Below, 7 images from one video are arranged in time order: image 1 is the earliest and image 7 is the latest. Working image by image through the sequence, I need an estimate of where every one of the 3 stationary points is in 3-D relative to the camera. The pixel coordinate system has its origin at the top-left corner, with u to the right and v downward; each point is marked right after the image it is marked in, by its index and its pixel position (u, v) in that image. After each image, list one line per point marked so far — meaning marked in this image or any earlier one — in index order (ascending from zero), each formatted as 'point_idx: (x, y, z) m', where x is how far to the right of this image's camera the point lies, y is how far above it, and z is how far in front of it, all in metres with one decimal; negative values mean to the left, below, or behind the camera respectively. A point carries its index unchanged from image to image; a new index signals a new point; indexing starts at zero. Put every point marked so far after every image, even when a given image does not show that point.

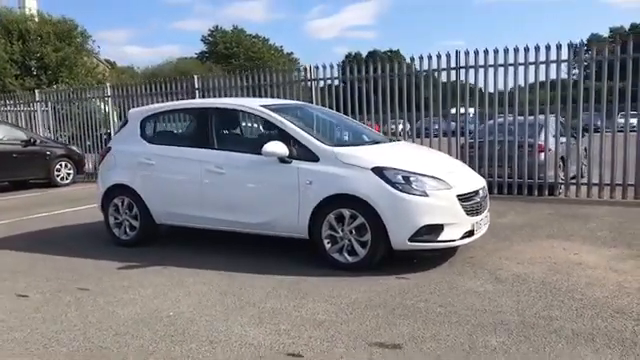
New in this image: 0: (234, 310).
0: (-0.7, -1.0, +4.5) m
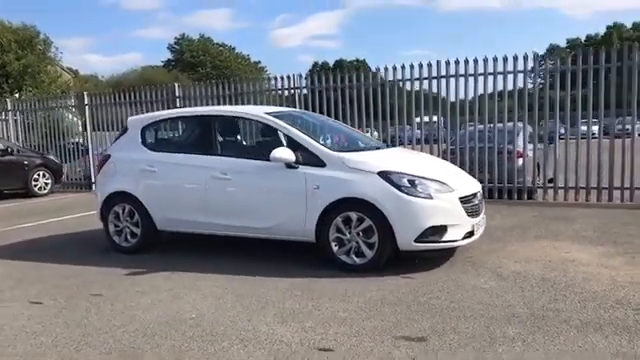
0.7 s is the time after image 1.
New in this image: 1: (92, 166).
0: (-0.5, -1.1, +4.7) m
1: (-6.1, +0.4, +15.3) m
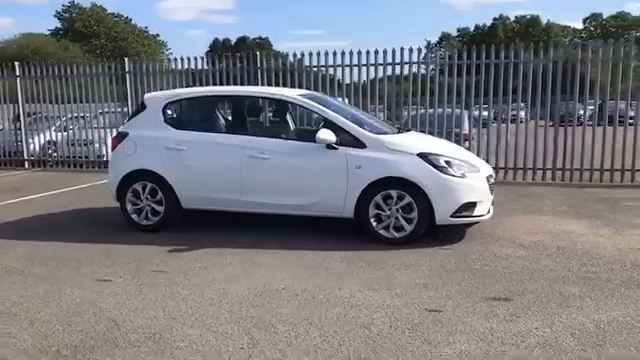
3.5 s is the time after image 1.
0: (+0.2, -0.9, +5.1) m
1: (-7.3, +1.0, +14.4) m
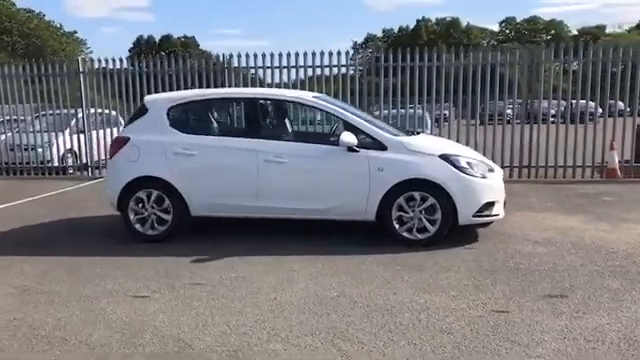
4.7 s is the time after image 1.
0: (+0.6, -0.9, +5.0) m
1: (-8.1, +0.8, +13.3) m
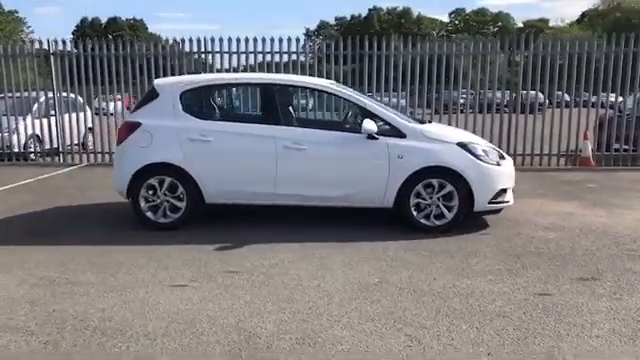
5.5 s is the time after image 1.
0: (+0.9, -0.8, +5.1) m
1: (-8.5, +1.1, +12.5) m
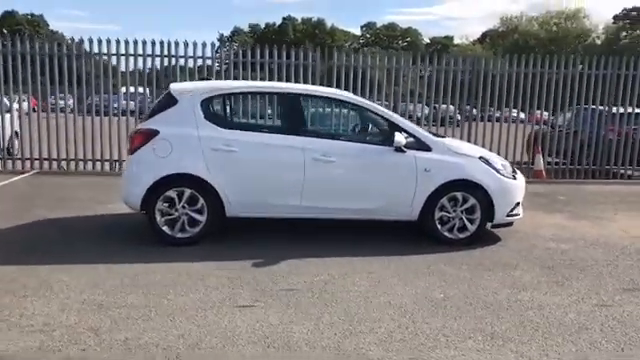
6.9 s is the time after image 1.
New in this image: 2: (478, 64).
0: (+1.4, -0.9, +5.2) m
1: (-9.1, +0.9, +10.9) m
2: (+3.2, +2.3, +11.5) m
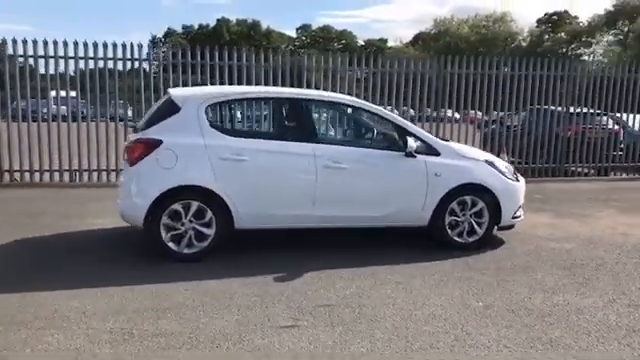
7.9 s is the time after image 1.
0: (+1.7, -1.0, +5.1) m
1: (-9.4, +0.6, +9.6) m
2: (+2.7, +2.3, +11.6) m
